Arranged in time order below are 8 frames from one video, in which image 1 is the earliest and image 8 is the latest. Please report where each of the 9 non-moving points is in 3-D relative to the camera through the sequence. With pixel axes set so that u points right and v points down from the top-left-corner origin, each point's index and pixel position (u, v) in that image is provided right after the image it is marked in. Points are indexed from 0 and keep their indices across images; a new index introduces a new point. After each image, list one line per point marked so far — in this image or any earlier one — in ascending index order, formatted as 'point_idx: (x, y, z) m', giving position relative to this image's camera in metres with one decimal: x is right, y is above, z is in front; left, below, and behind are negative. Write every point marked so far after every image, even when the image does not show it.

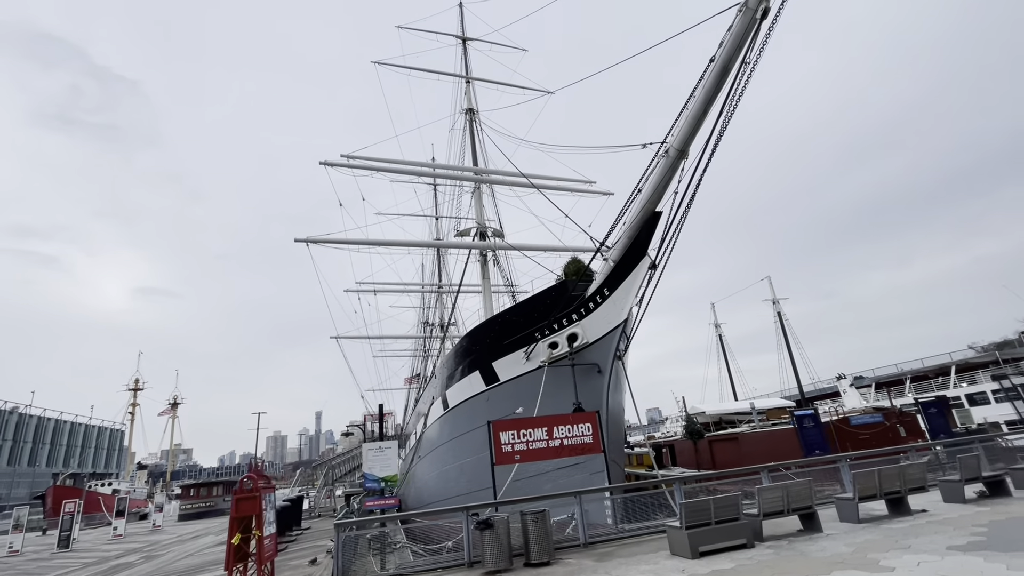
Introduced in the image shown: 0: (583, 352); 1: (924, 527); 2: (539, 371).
0: (+1.7, -1.6, +11.6) m
1: (+4.4, -2.5, +5.1) m
2: (+0.7, -2.1, +12.0) m
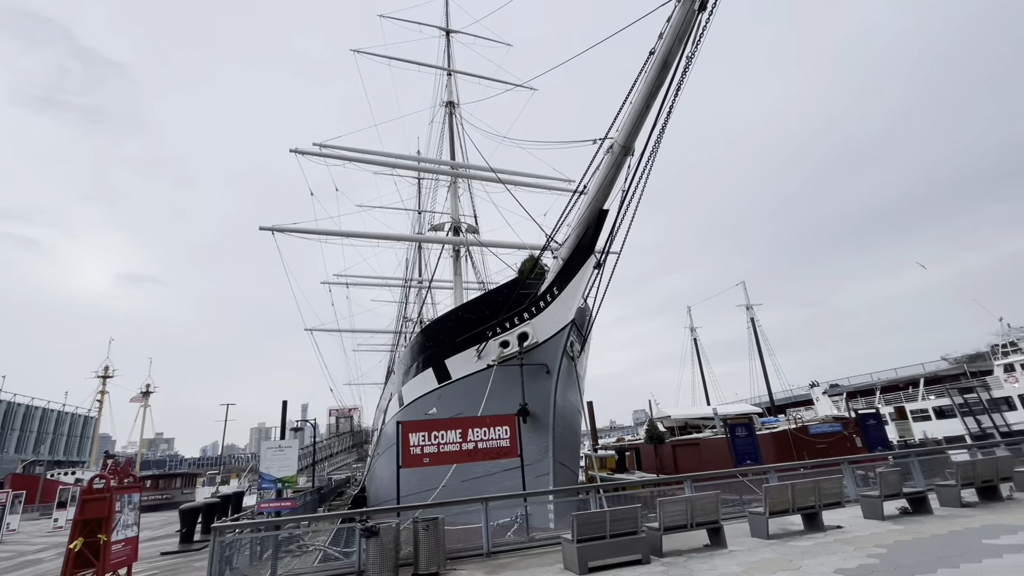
0: (+0.5, -1.5, +11.4) m
1: (+3.2, -2.6, +4.9) m
2: (-0.6, -2.0, +11.7) m
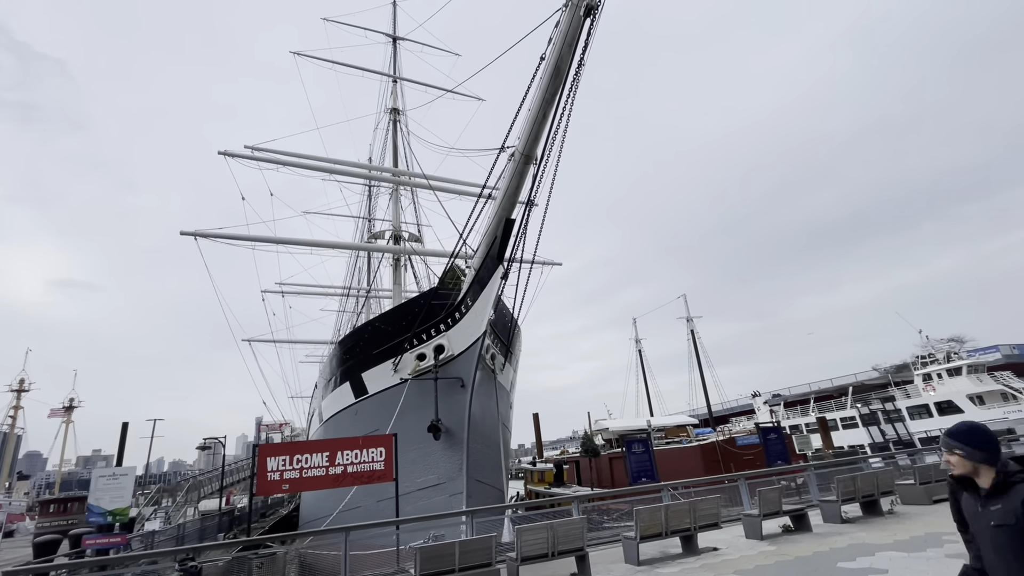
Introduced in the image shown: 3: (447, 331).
0: (-1.4, -1.8, +10.9) m
1: (+1.7, -2.7, +4.6) m
2: (-2.5, -2.2, +11.1) m
3: (-1.5, -1.0, +11.0) m
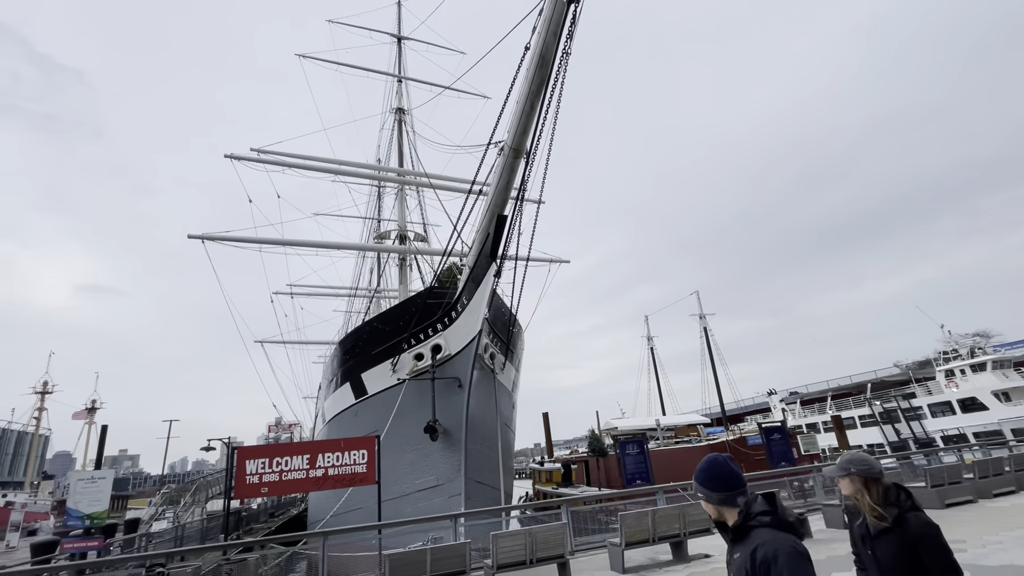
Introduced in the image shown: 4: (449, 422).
0: (-1.5, -1.7, +10.8) m
1: (+1.5, -2.7, +4.4) m
2: (-2.5, -2.2, +11.0) m
3: (-1.5, -1.0, +10.8) m
4: (-1.4, -3.0, +10.7) m
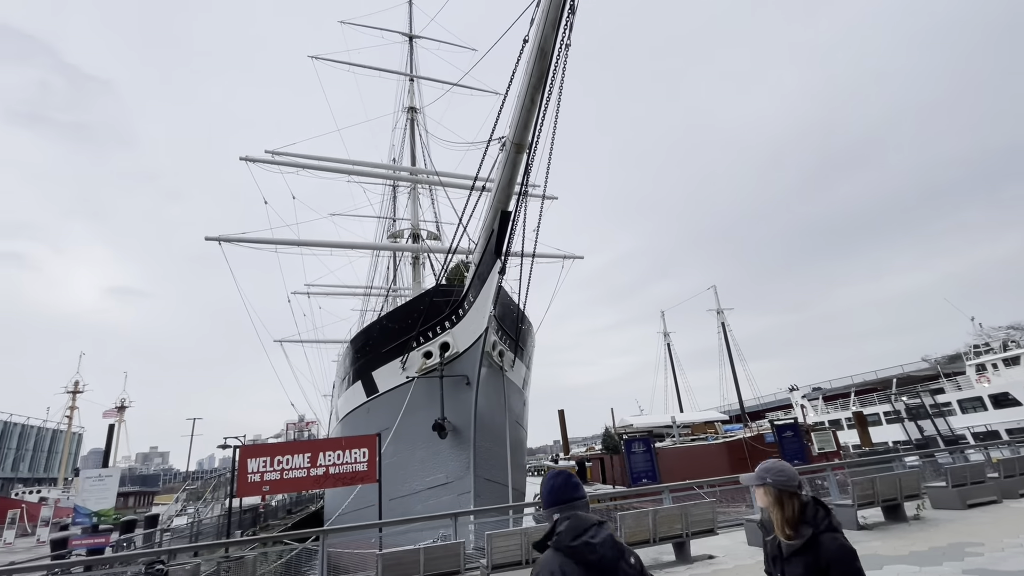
0: (-1.3, -1.7, +10.8) m
1: (+1.4, -2.6, +4.3) m
2: (-2.3, -2.2, +11.1) m
3: (-1.4, -0.9, +10.8) m
4: (-1.2, -2.9, +10.7) m
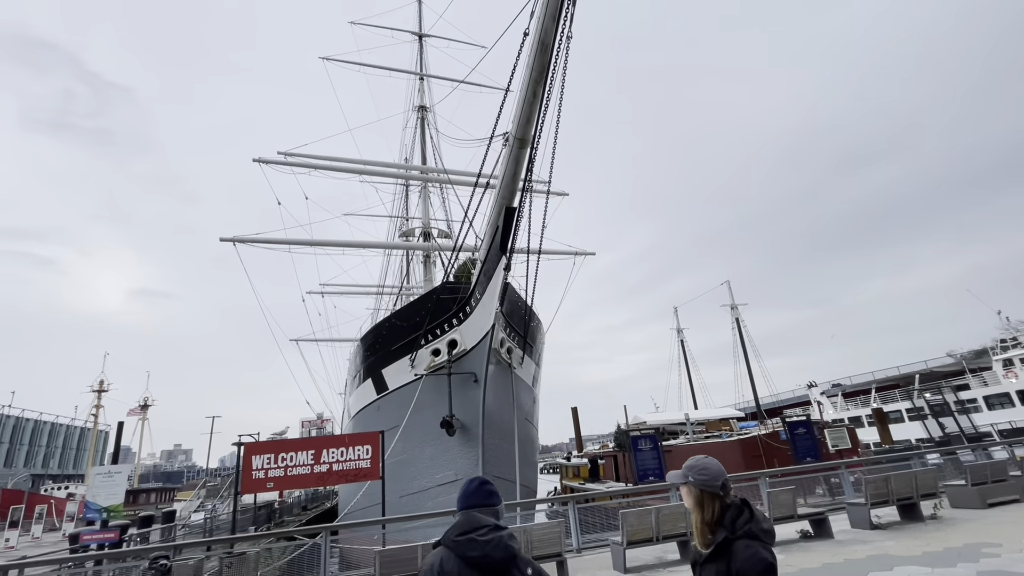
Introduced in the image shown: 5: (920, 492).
0: (-1.1, -1.6, +10.7) m
1: (+1.4, -2.6, +4.2) m
2: (-2.2, -2.1, +11.1) m
3: (-1.2, -0.8, +10.8) m
4: (-1.0, -2.9, +10.7) m
5: (+4.9, -2.5, +5.8) m
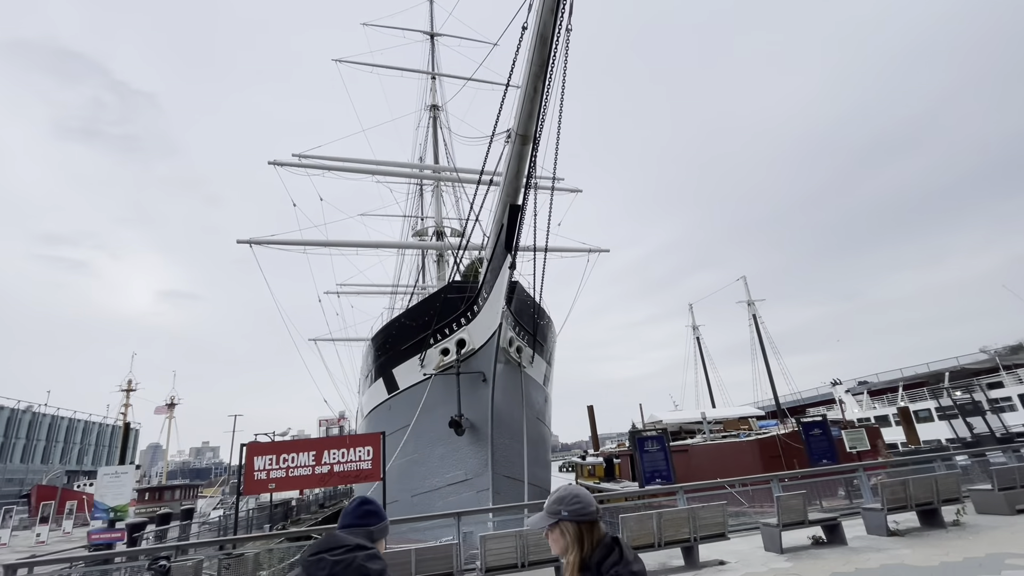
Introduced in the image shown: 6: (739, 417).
0: (-0.9, -1.6, +10.7) m
1: (+1.4, -2.6, +4.1) m
2: (-1.9, -2.1, +11.1) m
3: (-1.0, -0.8, +10.7) m
4: (-0.8, -2.8, +10.6) m
5: (+4.9, -2.4, +5.5) m
6: (+9.3, -5.3, +19.8) m
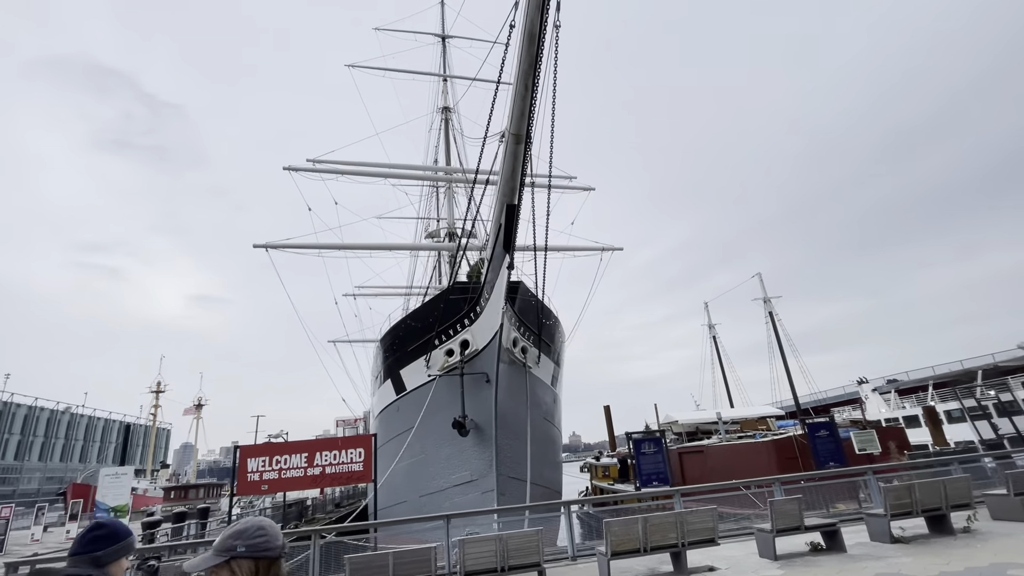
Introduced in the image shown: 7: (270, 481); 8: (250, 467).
0: (-0.8, -1.6, +10.7) m
1: (+1.2, -2.5, +3.9) m
2: (-1.8, -2.1, +11.1) m
3: (-0.9, -0.8, +10.7) m
4: (-0.7, -2.9, +10.6) m
5: (+4.8, -2.3, +5.3) m
6: (+9.8, -5.2, +19.4) m
7: (-2.9, -2.3, +5.8) m
8: (-3.2, -2.2, +5.8) m
